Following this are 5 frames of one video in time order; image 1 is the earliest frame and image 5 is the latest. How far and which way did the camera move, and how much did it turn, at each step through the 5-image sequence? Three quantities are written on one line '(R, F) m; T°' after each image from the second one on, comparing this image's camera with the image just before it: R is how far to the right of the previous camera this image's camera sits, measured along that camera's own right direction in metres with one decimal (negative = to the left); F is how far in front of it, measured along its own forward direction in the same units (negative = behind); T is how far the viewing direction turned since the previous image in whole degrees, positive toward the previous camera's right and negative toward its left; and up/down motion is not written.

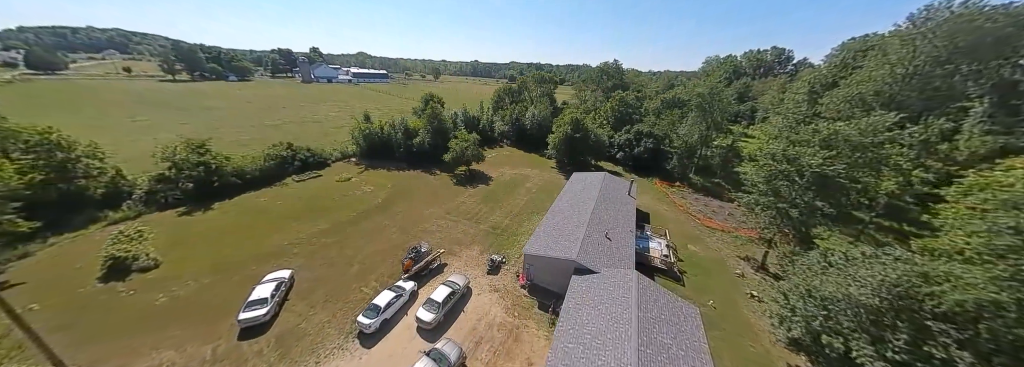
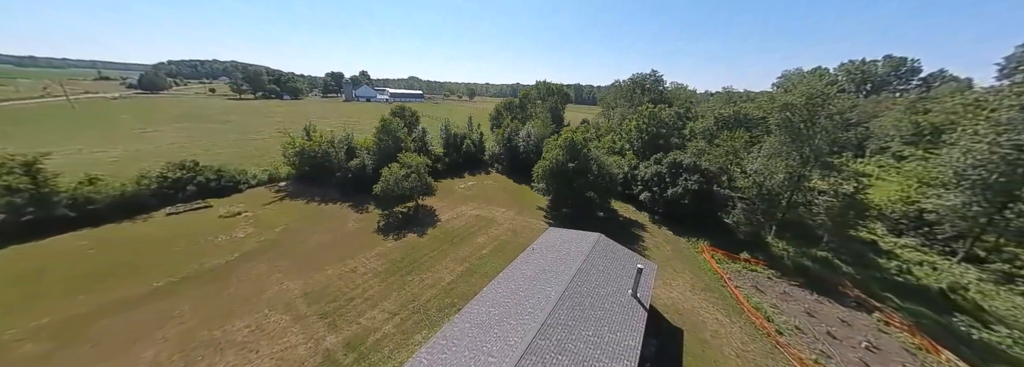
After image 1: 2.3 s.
(+6.9, +11.2) m; -9°
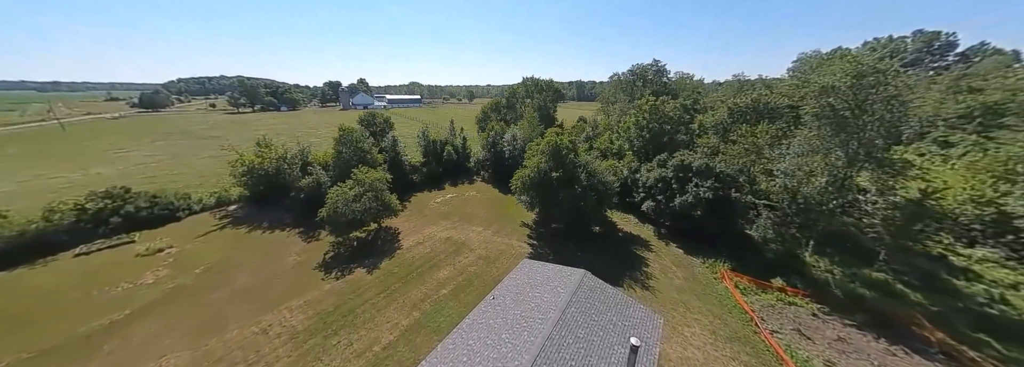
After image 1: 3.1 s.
(+2.5, +3.9) m; -1°
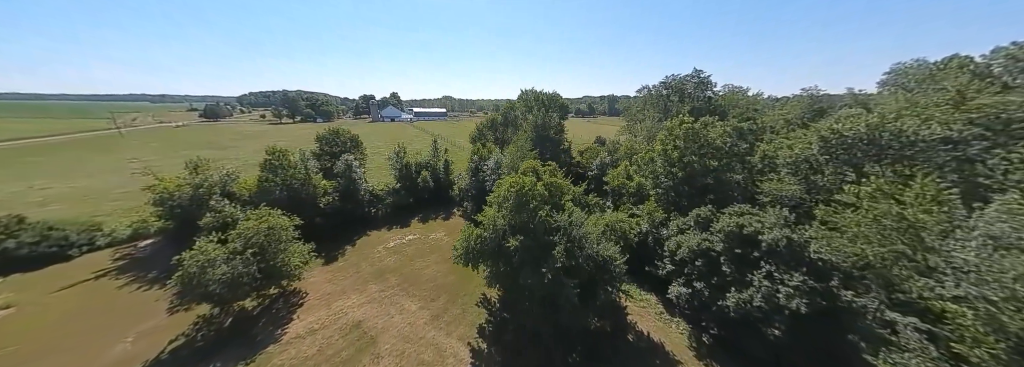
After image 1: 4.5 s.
(+4.2, +7.2) m; -6°
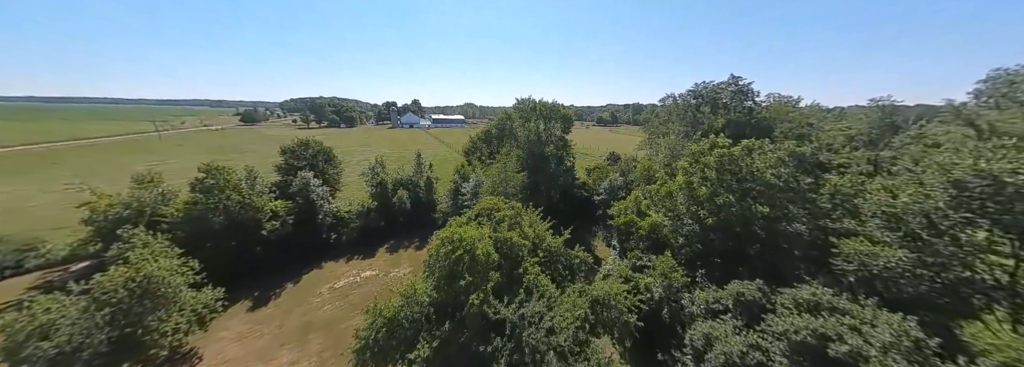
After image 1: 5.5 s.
(+2.9, +4.4) m; -5°
